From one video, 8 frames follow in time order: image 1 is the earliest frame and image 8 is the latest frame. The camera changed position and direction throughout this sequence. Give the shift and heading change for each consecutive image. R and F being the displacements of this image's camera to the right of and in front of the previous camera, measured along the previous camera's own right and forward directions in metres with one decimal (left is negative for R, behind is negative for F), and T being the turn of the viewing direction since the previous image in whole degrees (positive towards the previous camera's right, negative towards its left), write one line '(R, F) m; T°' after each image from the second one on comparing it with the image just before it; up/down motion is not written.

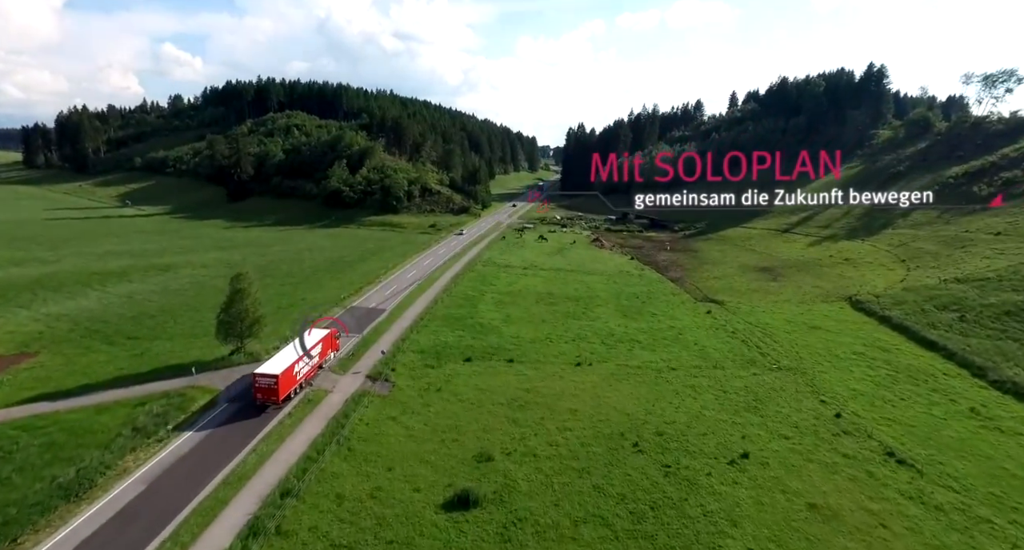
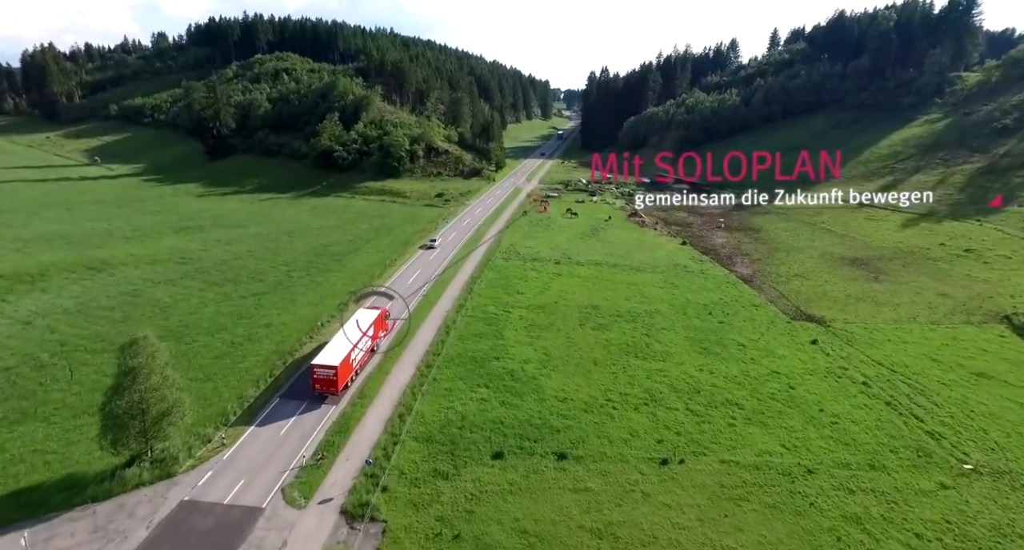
(-2.6, +16.4) m; -1°
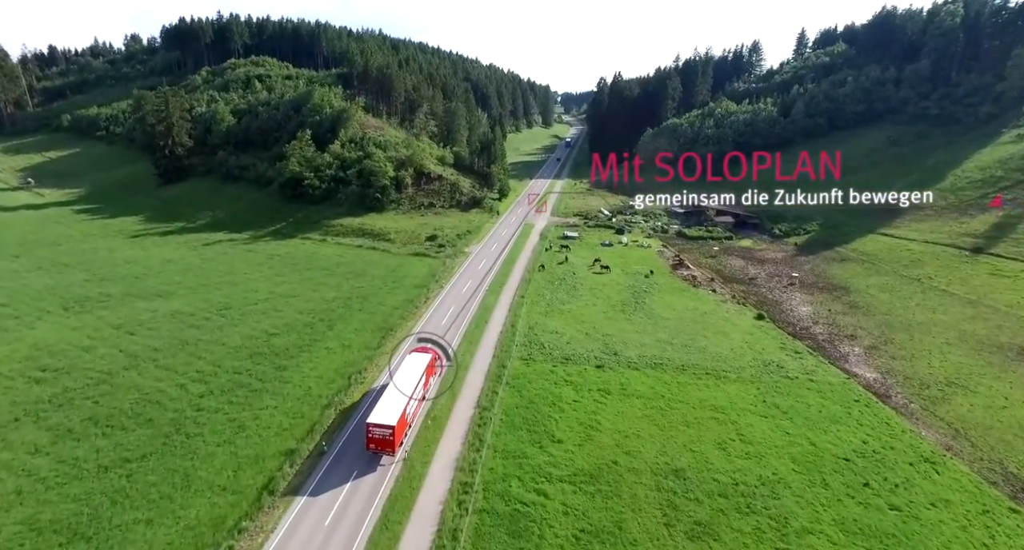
(-2.3, +19.5) m; +1°
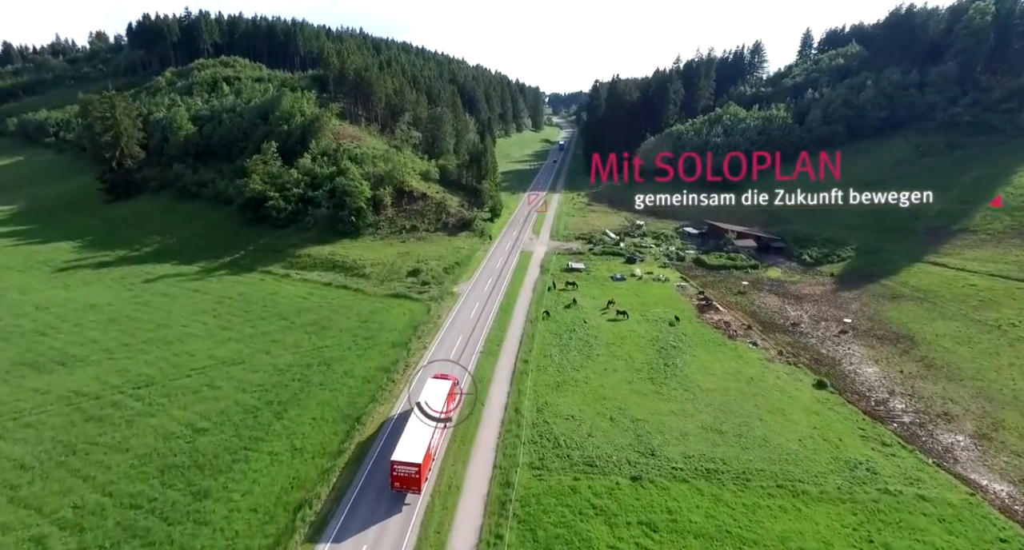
(-1.1, +11.4) m; +1°
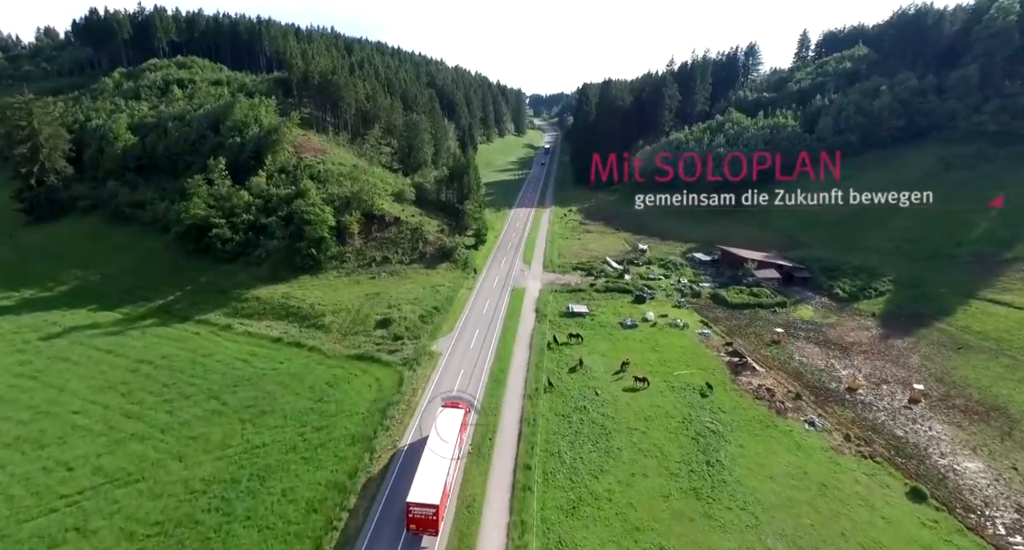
(-0.9, +11.5) m; +2°
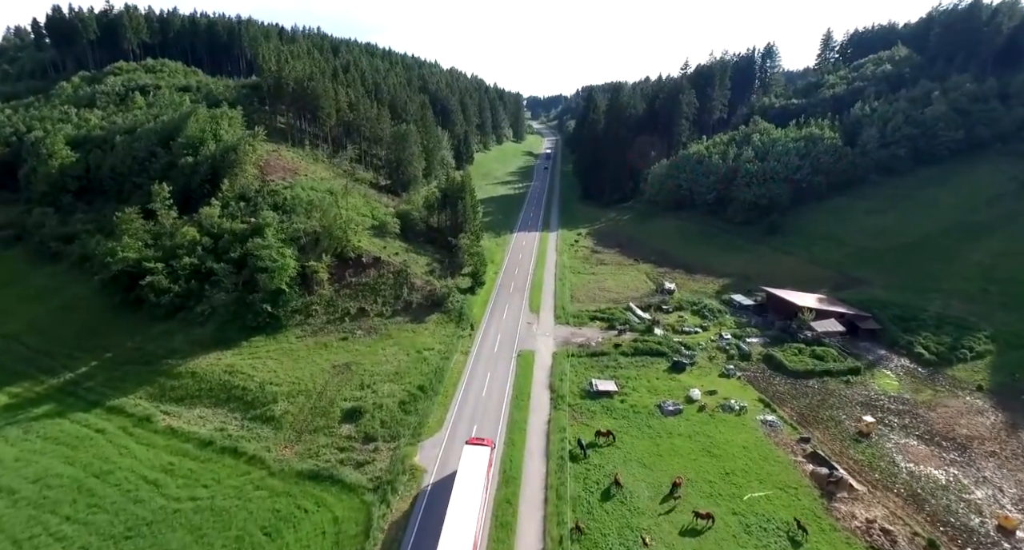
(-0.9, +13.3) m; 0°
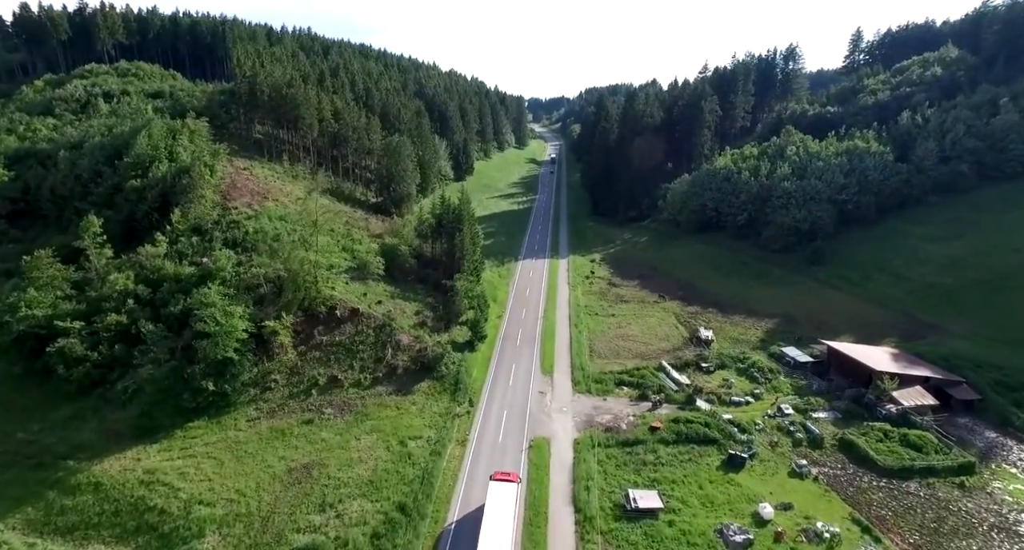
(-0.7, +11.6) m; 0°
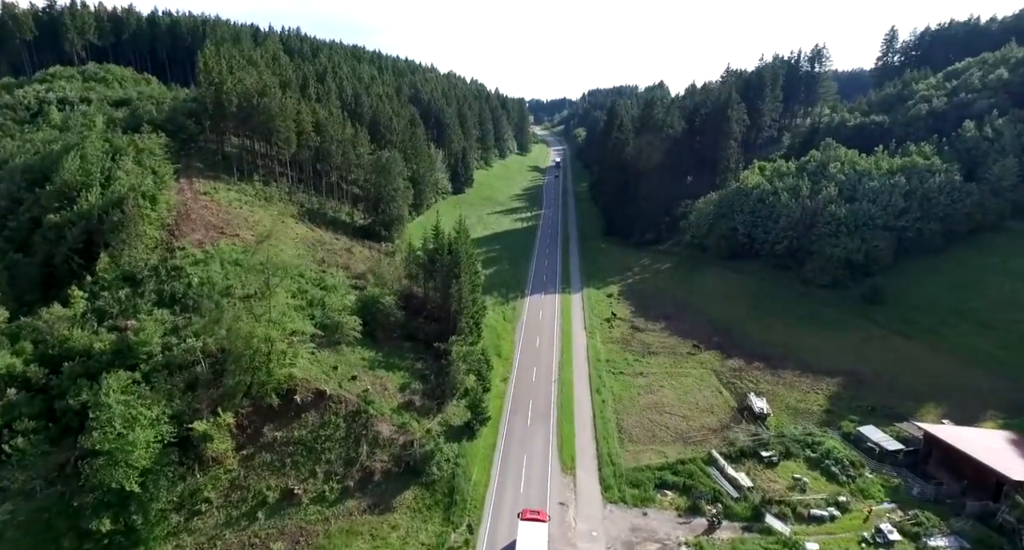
(-0.8, +11.6) m; 0°
